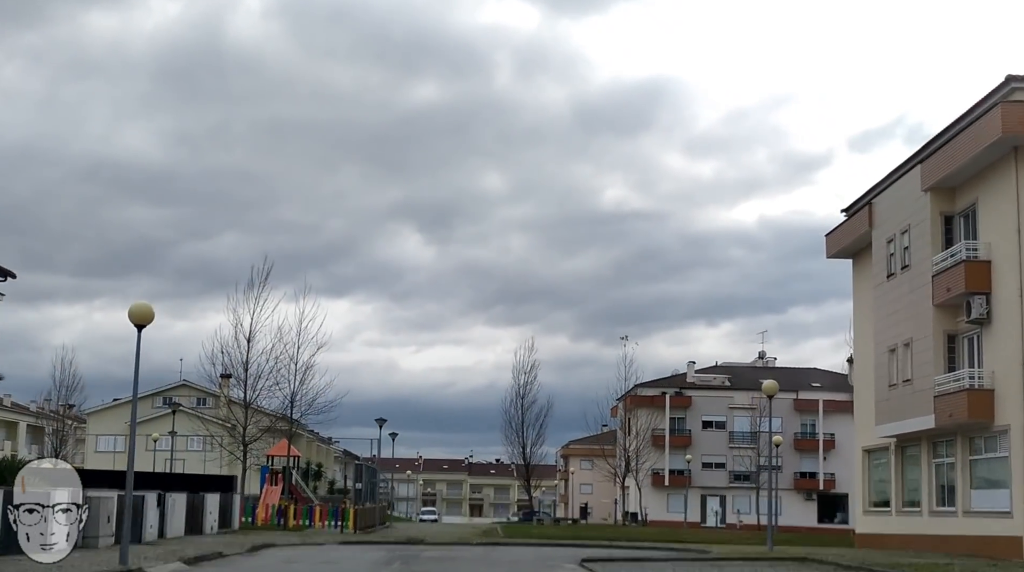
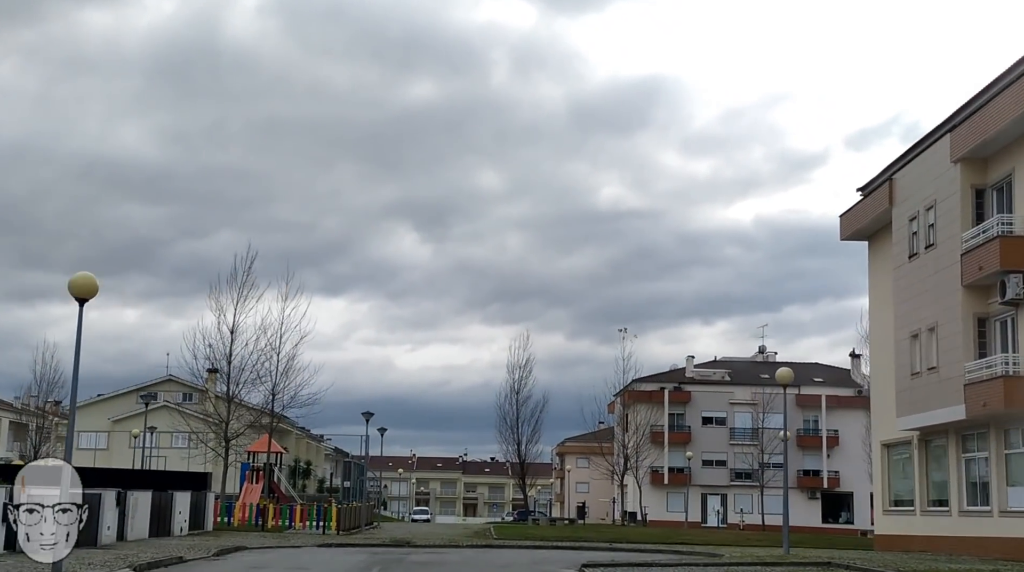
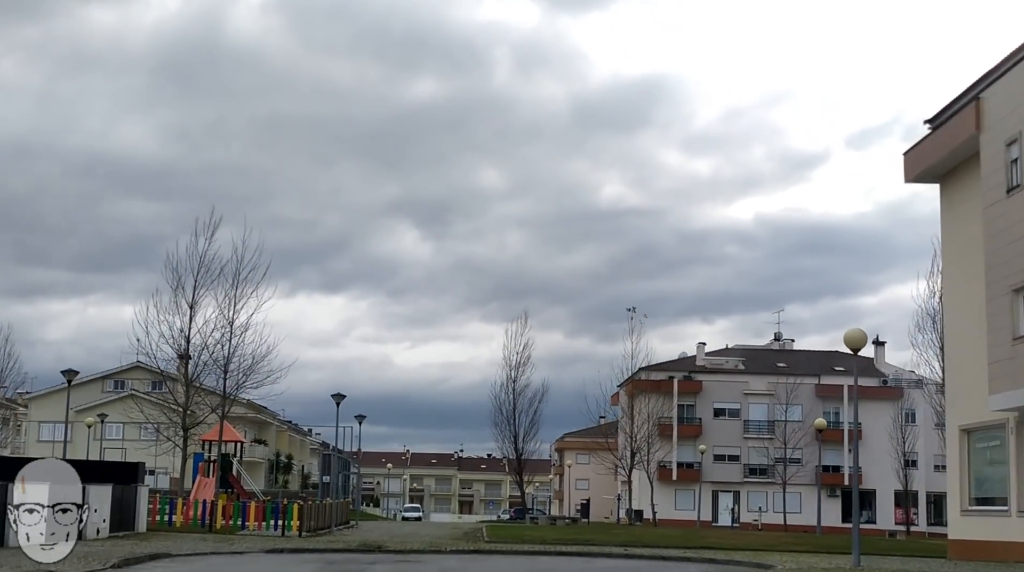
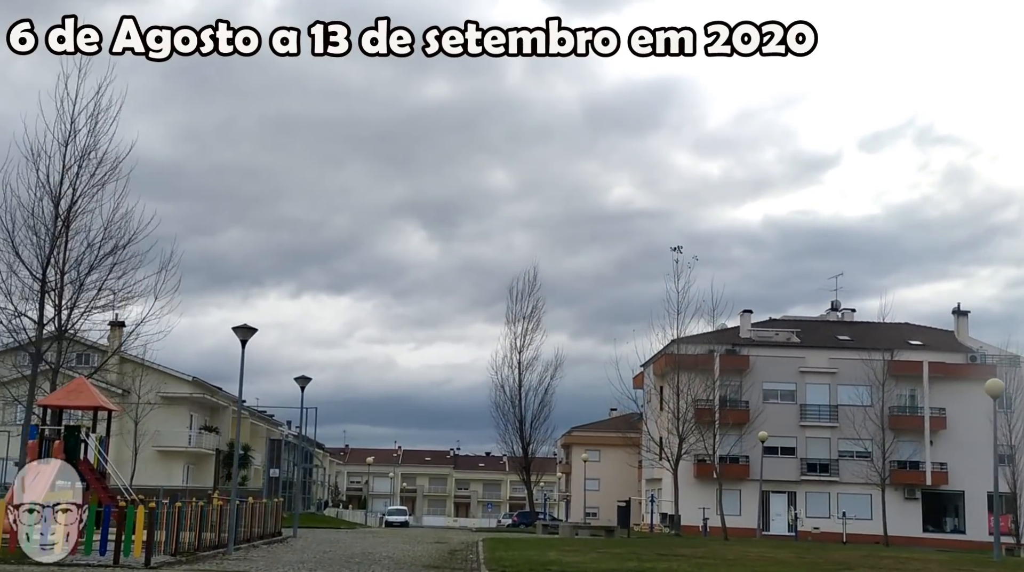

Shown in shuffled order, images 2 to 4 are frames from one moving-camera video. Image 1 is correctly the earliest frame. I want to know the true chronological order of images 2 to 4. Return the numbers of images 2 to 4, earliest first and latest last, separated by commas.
2, 3, 4
